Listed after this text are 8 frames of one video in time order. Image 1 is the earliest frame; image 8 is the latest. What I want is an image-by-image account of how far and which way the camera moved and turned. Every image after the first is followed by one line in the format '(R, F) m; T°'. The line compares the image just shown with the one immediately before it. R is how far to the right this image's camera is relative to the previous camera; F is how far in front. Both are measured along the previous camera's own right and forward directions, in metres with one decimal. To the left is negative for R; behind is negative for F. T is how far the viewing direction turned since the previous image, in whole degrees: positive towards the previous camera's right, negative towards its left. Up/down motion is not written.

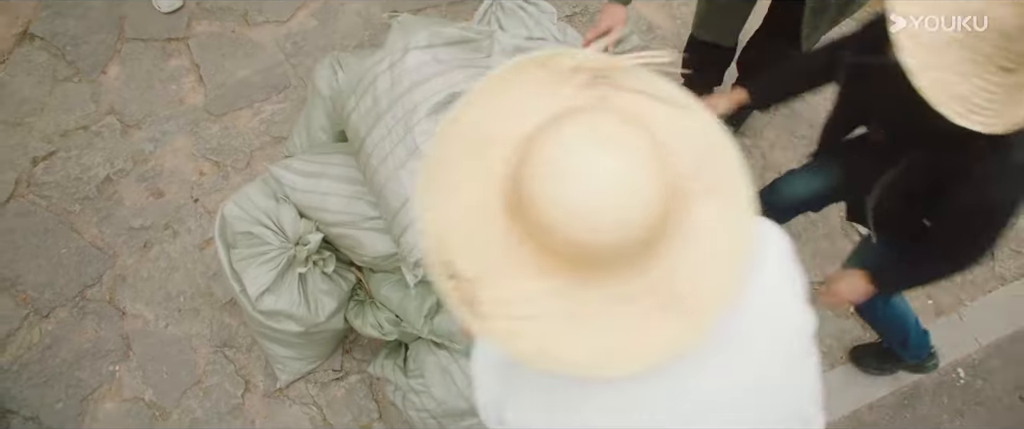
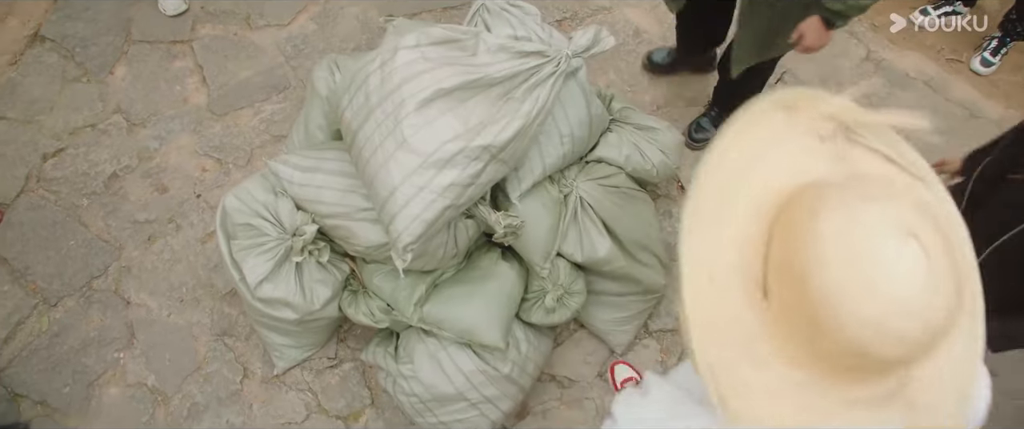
(+0.1, -0.1) m; 0°
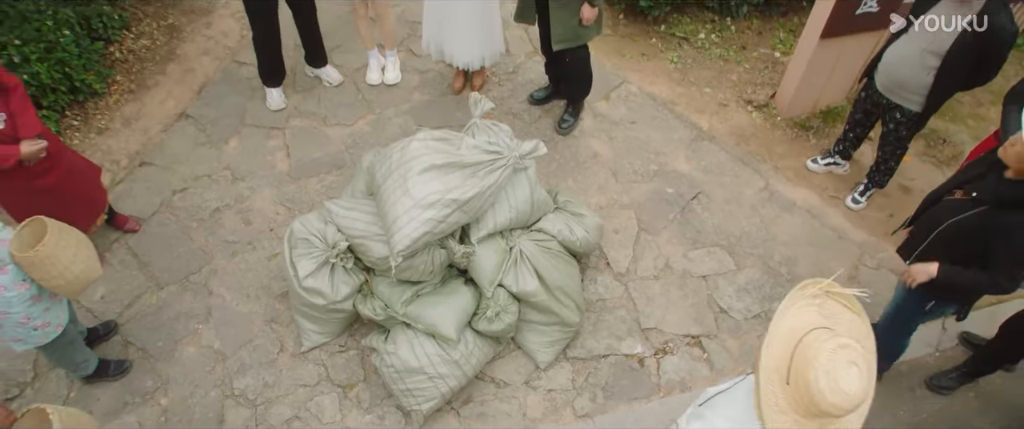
(+0.4, -1.1) m; -4°
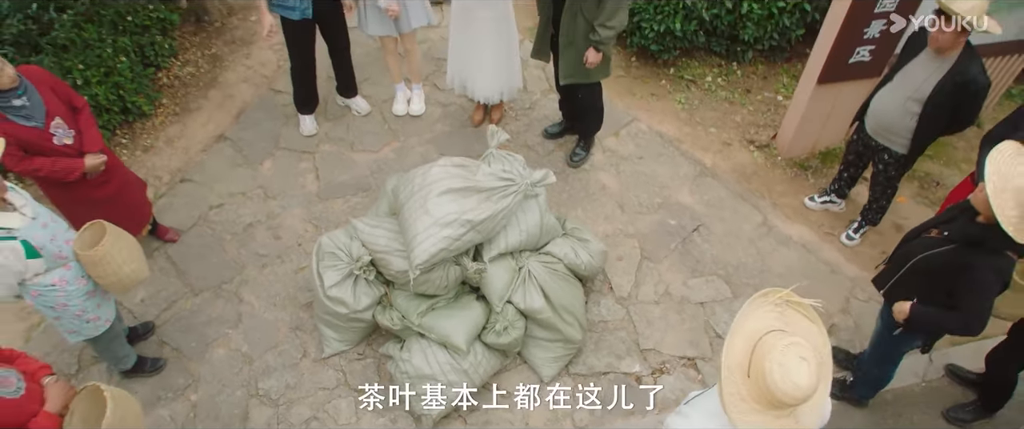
(0.0, -0.3) m; -1°
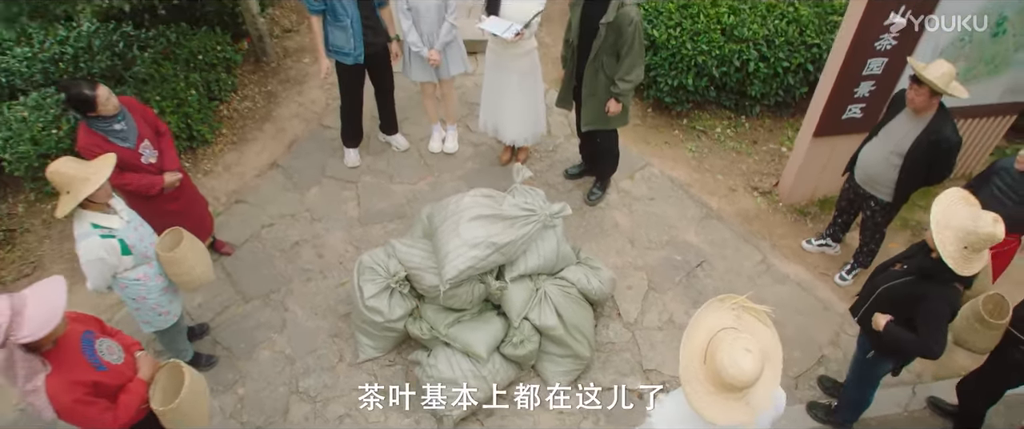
(0.0, -0.5) m; -2°
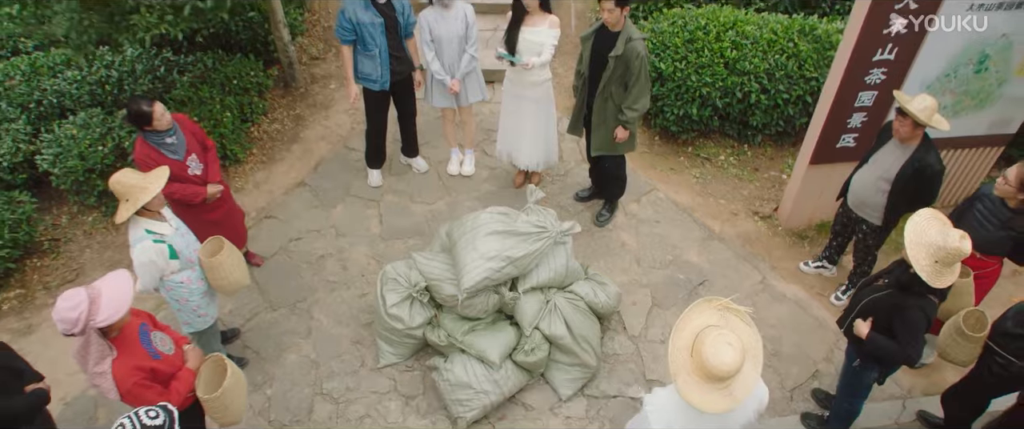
(0.0, -0.3) m; -1°
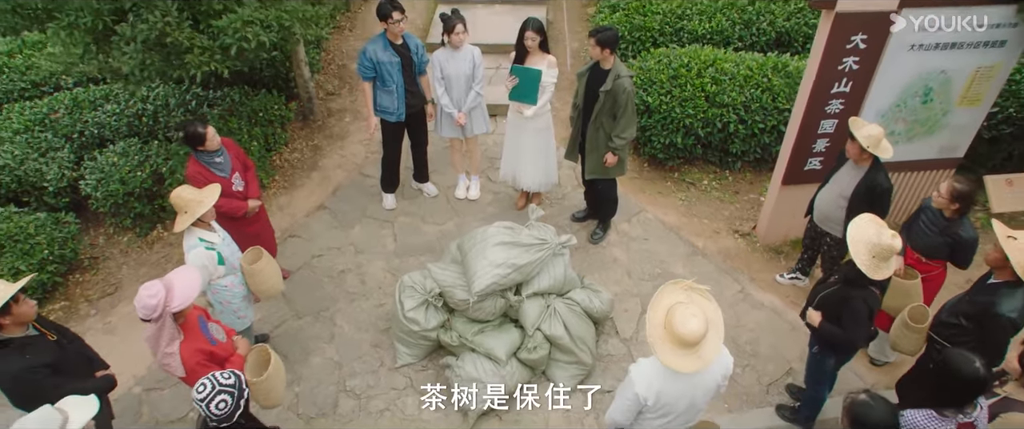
(-0.1, -0.6) m; 0°
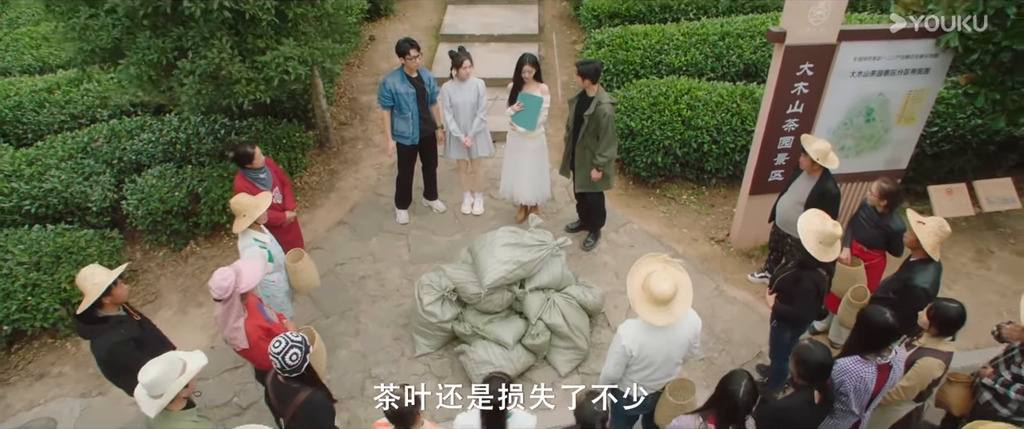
(-0.1, -0.7) m; +1°
